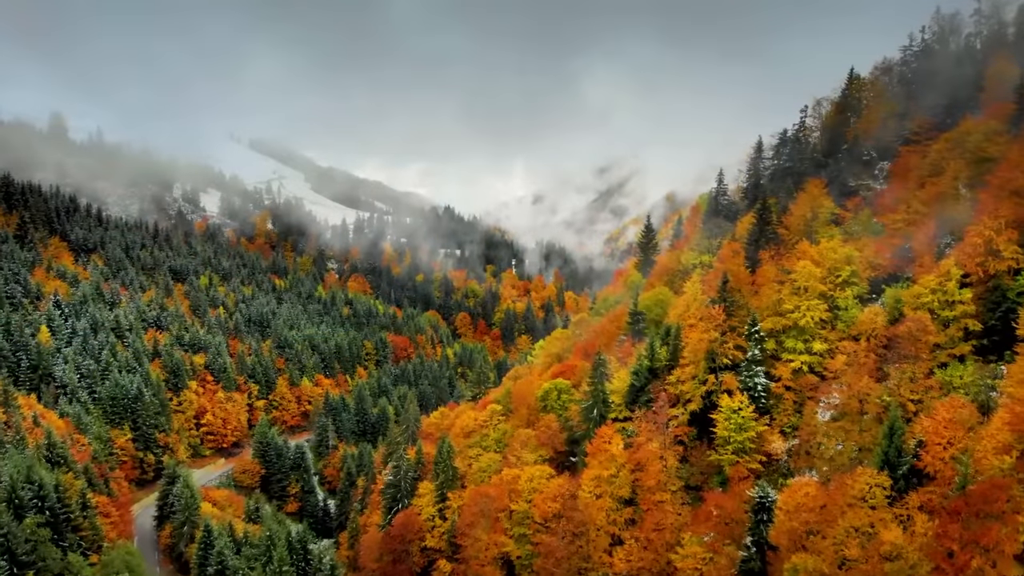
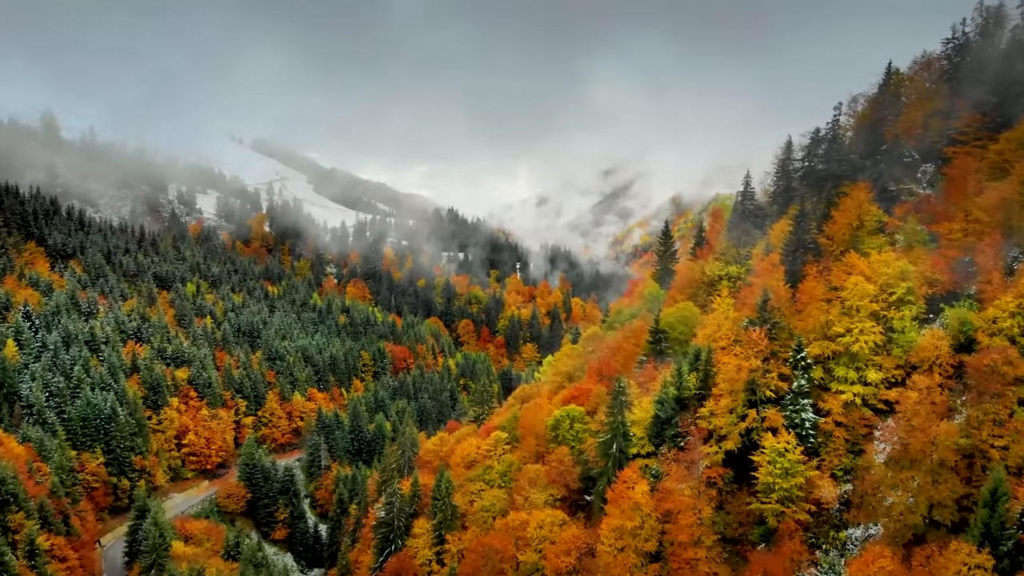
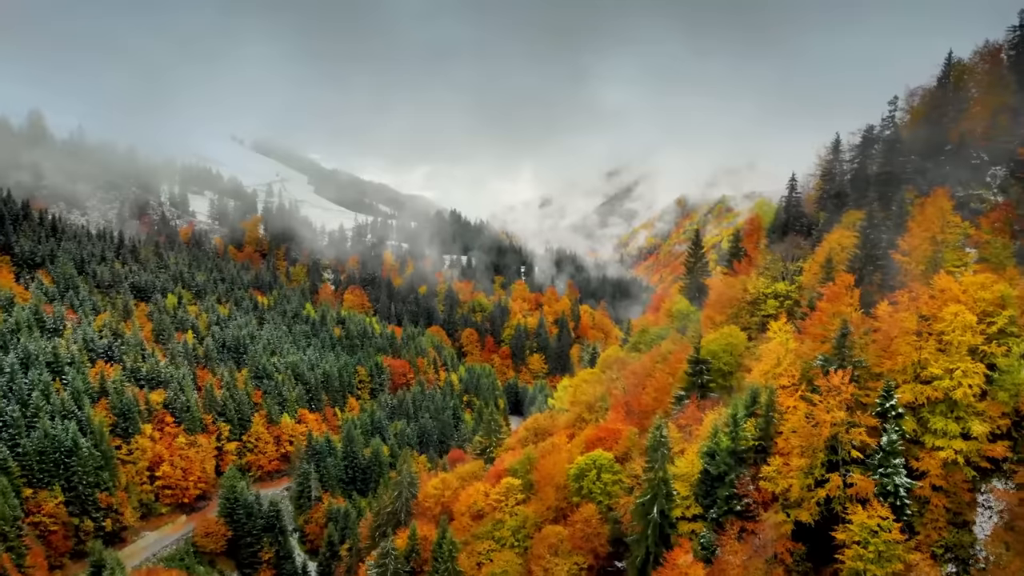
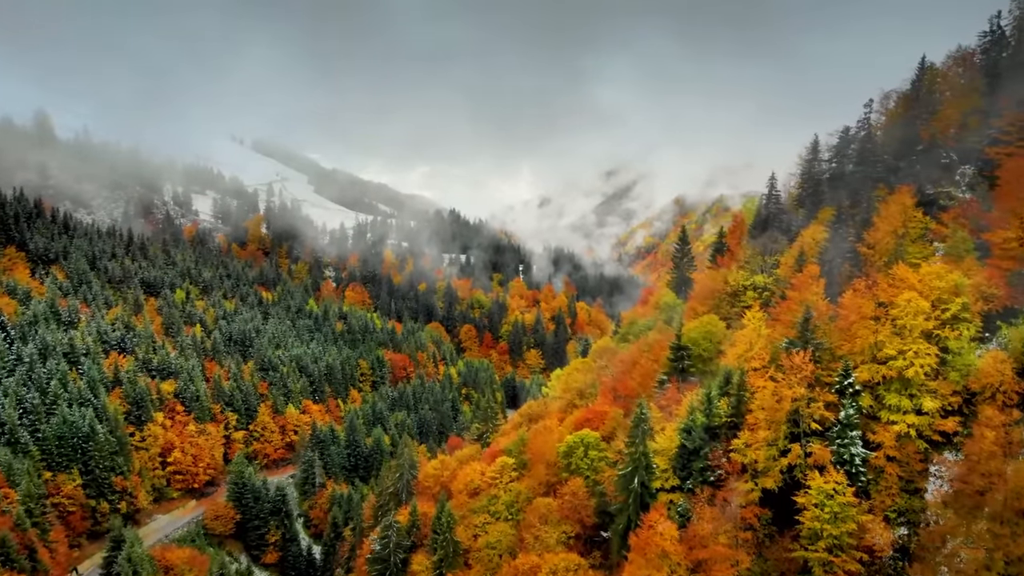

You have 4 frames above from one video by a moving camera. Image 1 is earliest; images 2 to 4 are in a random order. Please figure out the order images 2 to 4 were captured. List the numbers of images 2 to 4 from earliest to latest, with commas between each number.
2, 4, 3
